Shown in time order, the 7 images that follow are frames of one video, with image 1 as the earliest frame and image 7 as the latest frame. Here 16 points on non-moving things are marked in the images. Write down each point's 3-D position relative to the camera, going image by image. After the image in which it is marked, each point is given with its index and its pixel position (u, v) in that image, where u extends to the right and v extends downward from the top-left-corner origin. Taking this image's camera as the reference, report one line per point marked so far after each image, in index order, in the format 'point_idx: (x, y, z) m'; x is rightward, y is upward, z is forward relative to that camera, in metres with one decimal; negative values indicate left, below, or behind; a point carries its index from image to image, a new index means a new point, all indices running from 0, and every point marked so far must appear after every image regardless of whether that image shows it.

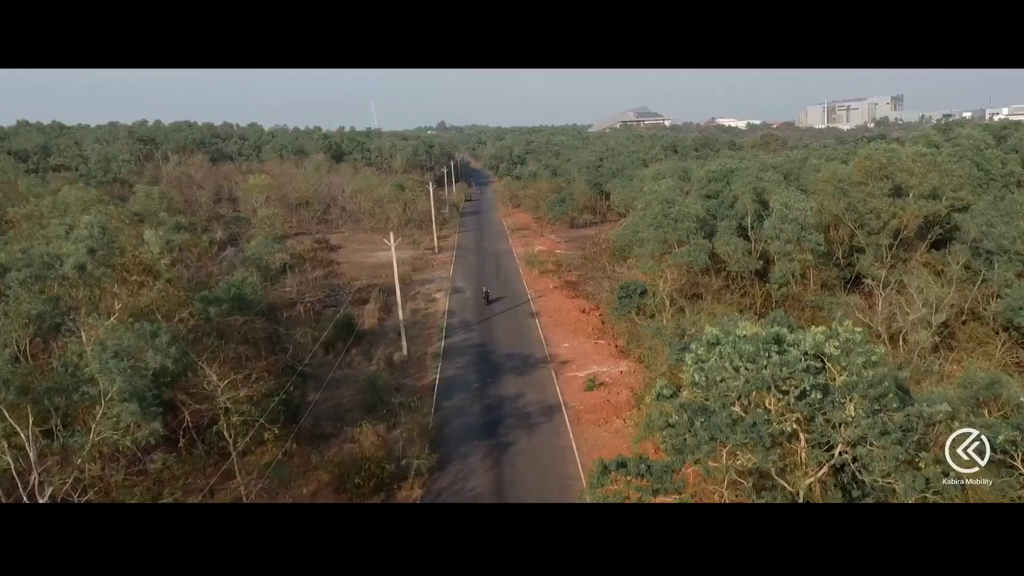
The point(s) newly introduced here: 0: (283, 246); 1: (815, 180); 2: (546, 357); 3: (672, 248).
0: (-4.4, +0.8, +17.3) m
1: (+5.2, +1.8, +15.8) m
2: (+0.5, -1.0, +13.3) m
3: (+2.3, +0.6, +13.2) m
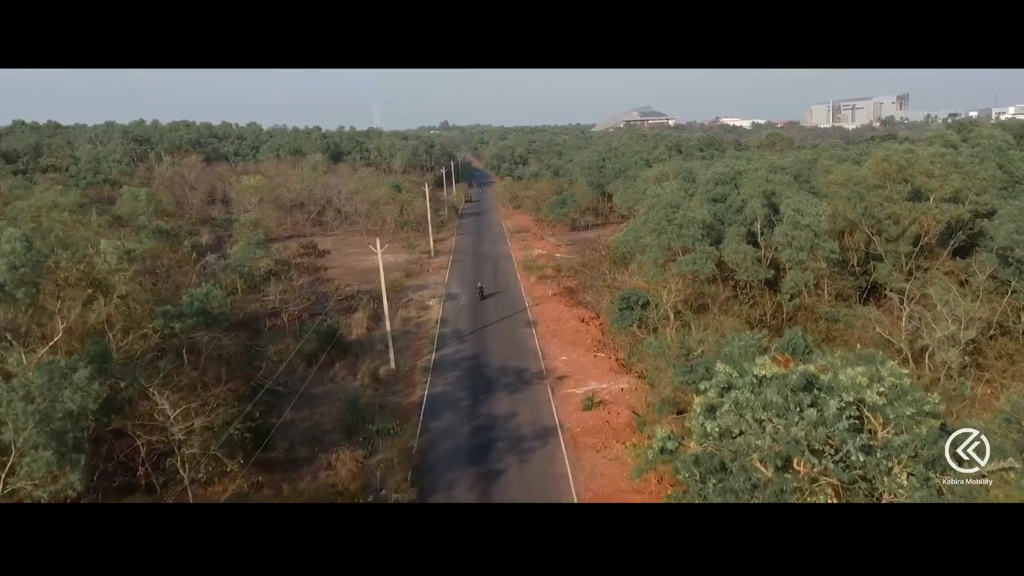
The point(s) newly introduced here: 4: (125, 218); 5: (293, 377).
0: (-4.4, +0.7, +16.5) m
1: (+5.2, +1.7, +15.0) m
2: (+0.4, -1.2, +12.5) m
3: (+2.2, +0.4, +12.4) m
4: (-8.3, +1.5, +19.6) m
5: (-3.0, -1.2, +12.2) m
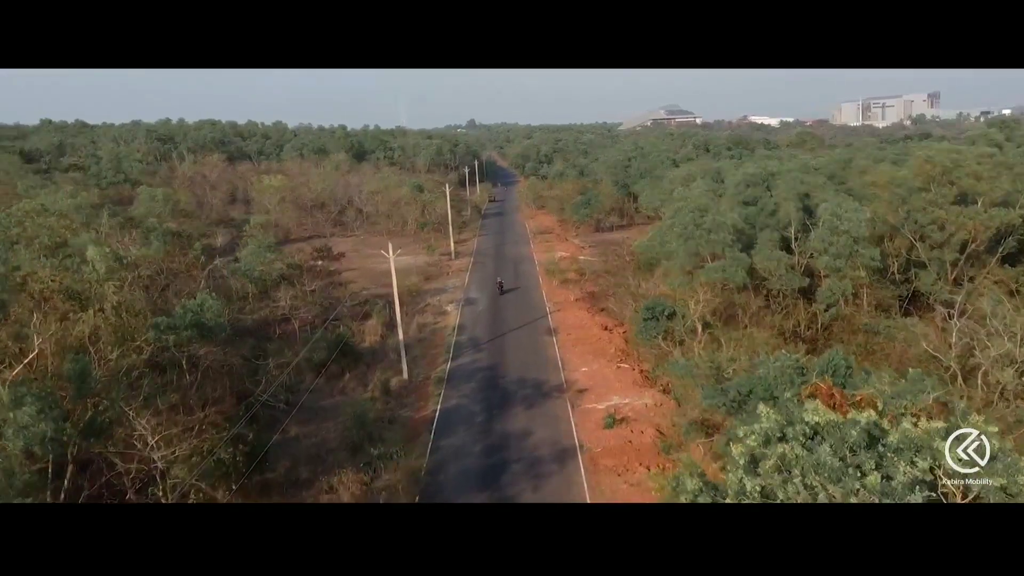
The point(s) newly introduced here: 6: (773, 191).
0: (-4.1, +0.6, +16.0) m
1: (+5.5, +1.6, +14.2) m
2: (+0.6, -1.3, +11.9) m
3: (+2.5, +0.3, +11.7) m
4: (-7.9, +1.4, +19.2) m
5: (-2.7, -1.3, +11.7) m
6: (+3.7, +1.3, +12.7) m
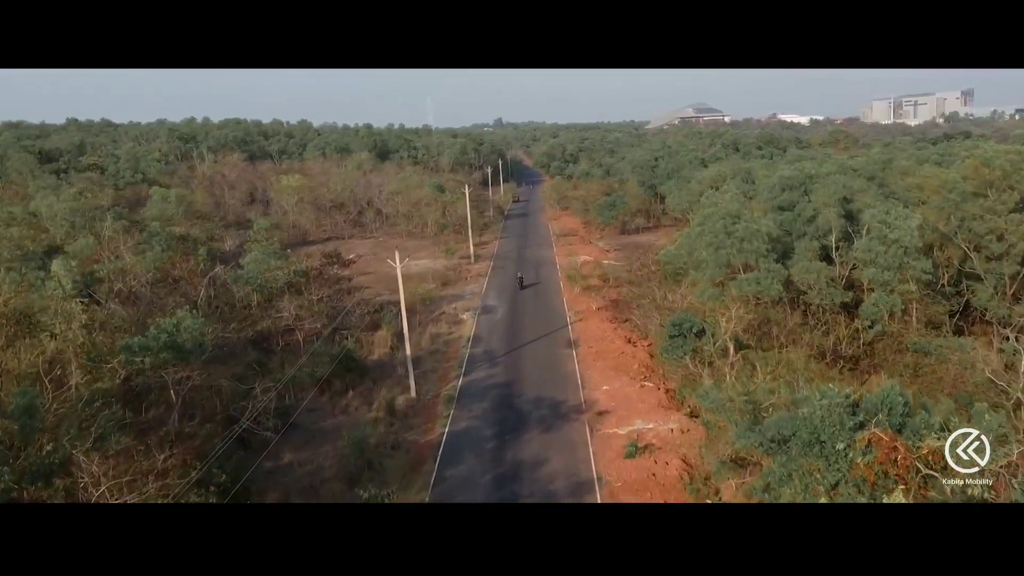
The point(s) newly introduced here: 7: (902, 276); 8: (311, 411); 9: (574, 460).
0: (-3.8, +0.5, +15.3) m
1: (+5.7, +1.4, +13.1) m
2: (+0.8, -1.4, +11.0) m
3: (+2.6, +0.2, +10.8) m
4: (-7.4, +1.3, +18.5) m
5: (-2.6, -1.5, +10.9) m
6: (+3.9, +1.2, +11.7) m
7: (+4.3, +0.1, +10.0) m
8: (-2.4, -1.5, +11.0) m
9: (+0.6, -1.7, +9.1) m
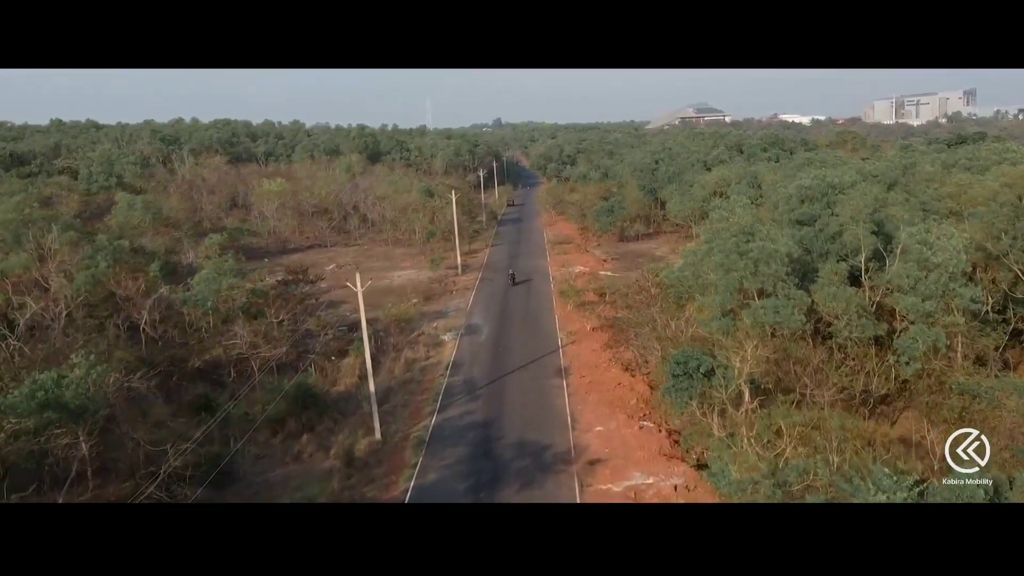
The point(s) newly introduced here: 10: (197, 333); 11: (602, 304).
0: (-4.0, +0.2, +13.8) m
1: (+5.5, +1.1, +11.6) m
2: (+0.6, -1.7, +9.5) m
3: (+2.4, -0.1, +9.3) m
4: (-7.7, +1.0, +17.0) m
5: (-2.8, -1.8, +9.4) m
6: (+3.6, +0.9, +10.2) m
7: (+4.0, -0.2, +8.5) m
8: (-2.7, -1.8, +9.5) m
9: (+0.4, -2.0, +7.6) m
10: (-4.2, -0.6, +12.3) m
11: (+1.6, -0.3, +16.2) m
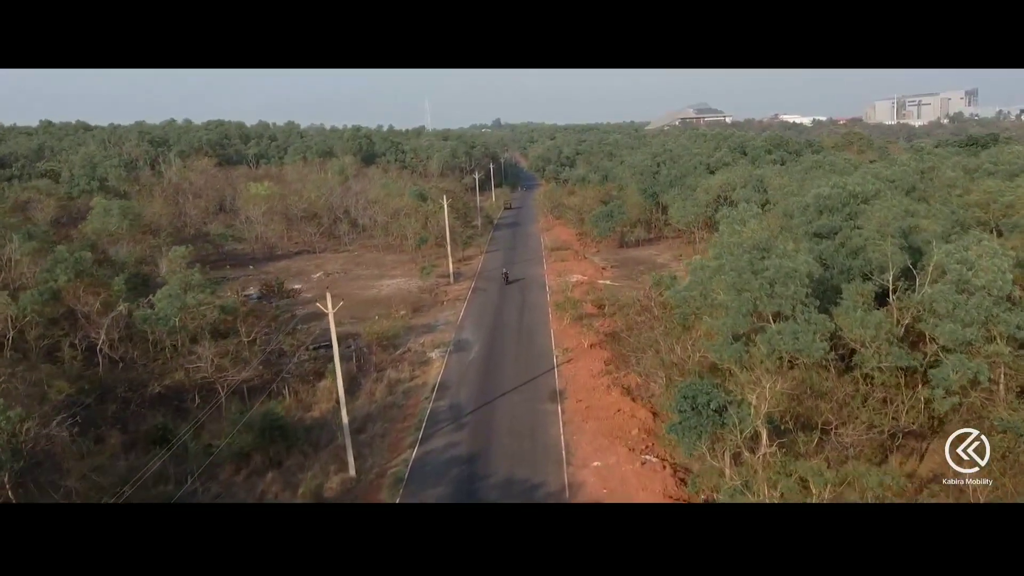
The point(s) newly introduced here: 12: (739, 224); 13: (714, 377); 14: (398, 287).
0: (-4.1, -0.1, +12.8) m
1: (+5.4, +0.9, +10.7) m
2: (+0.5, -1.9, +8.5) m
3: (+2.3, -0.3, +8.3) m
4: (-7.8, +0.8, +16.0) m
5: (-2.9, -2.0, +8.4) m
6: (+3.5, +0.7, +9.2) m
7: (+3.9, -0.4, +7.5) m
8: (-2.8, -2.0, +8.6) m
9: (+0.3, -2.2, +6.6) m
10: (-4.4, -0.8, +11.3) m
11: (+1.5, -0.5, +15.2) m
12: (+2.8, +0.8, +11.2) m
13: (+1.9, -0.8, +8.7) m
14: (-2.5, +0.1, +19.8) m
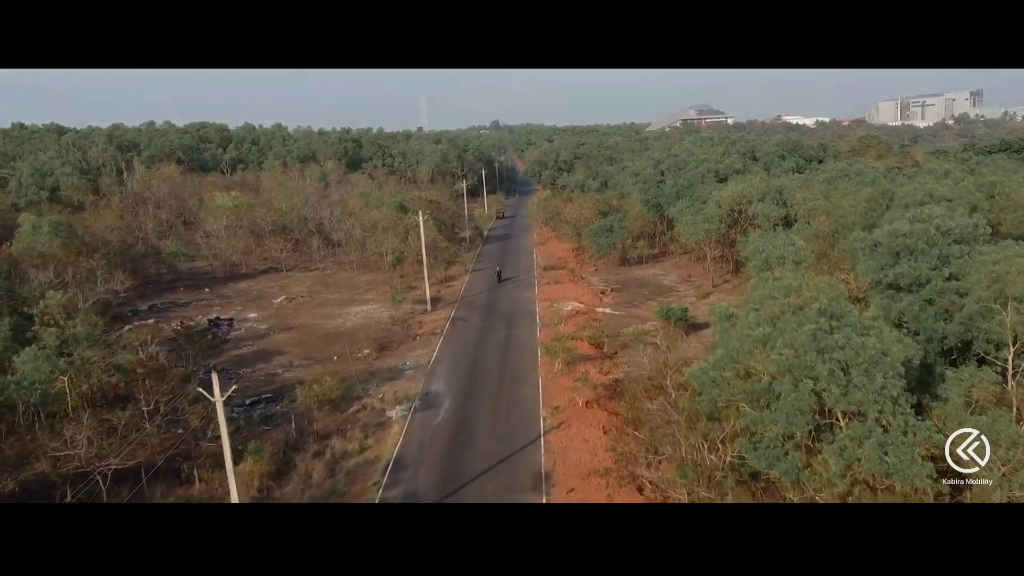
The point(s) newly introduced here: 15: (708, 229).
0: (-4.4, -0.6, +10.2) m
1: (+5.1, +0.4, +8.1) m
2: (+0.2, -2.5, +6.0) m
3: (+2.0, -0.9, +5.8) m
4: (-8.1, +0.2, +13.5) m
5: (-3.2, -2.5, +5.9) m
6: (+3.3, +0.1, +6.7) m
7: (+3.6, -0.9, +5.0) m
8: (-3.1, -2.5, +6.0) m
9: (0.0, -2.8, +4.1) m
10: (-4.6, -1.4, +8.7) m
11: (+1.2, -1.0, +12.7) m
12: (+2.5, +0.3, +8.6) m
13: (+1.7, -1.4, +6.2) m
14: (-2.7, -0.5, +17.3) m
15: (+4.1, +1.3, +18.9) m
